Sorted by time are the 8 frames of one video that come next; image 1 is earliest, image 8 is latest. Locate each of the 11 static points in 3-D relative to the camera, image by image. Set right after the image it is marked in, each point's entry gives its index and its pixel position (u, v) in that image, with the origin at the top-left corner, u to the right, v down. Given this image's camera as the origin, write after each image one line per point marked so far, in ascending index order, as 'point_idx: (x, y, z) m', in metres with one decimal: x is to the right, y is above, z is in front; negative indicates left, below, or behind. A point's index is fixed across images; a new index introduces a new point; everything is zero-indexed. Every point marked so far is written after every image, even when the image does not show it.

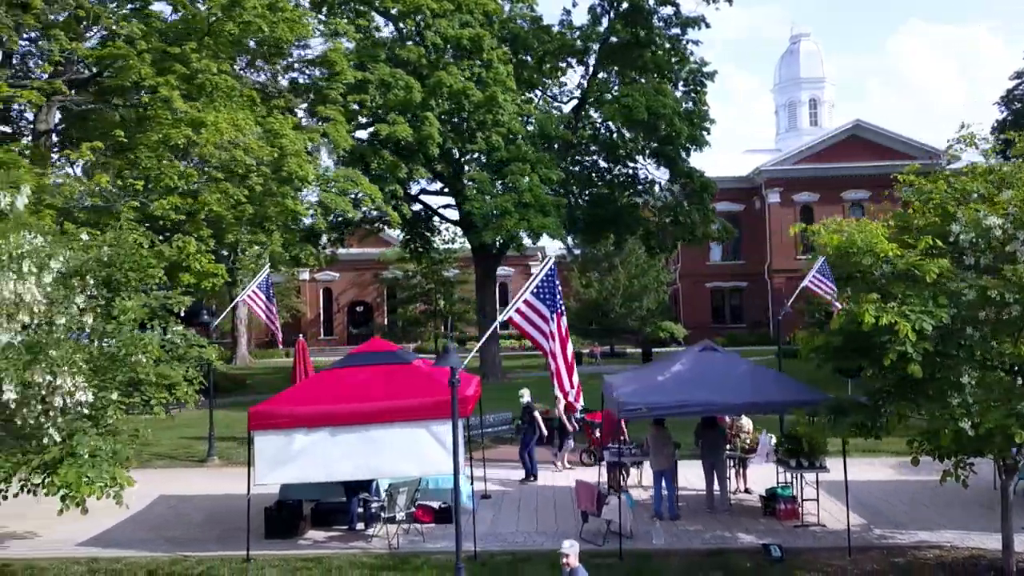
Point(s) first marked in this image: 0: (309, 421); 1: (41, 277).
0: (-4.1, -2.7, +11.7) m
1: (-7.6, +0.1, +9.4) m
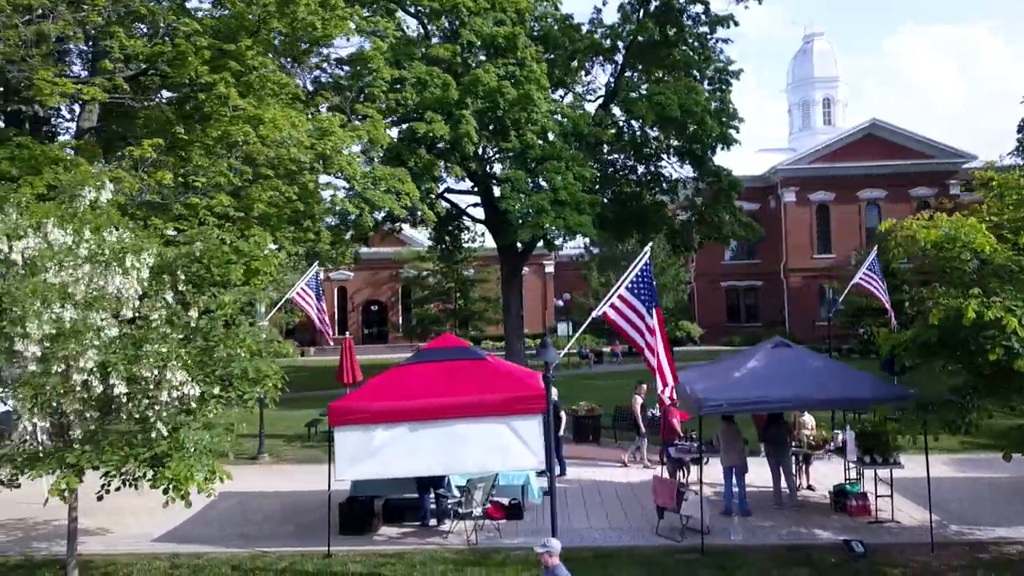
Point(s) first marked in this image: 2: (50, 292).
0: (-2.5, -2.6, +11.7) m
1: (-6.0, +0.2, +9.4) m
2: (-6.9, -0.1, +8.8) m
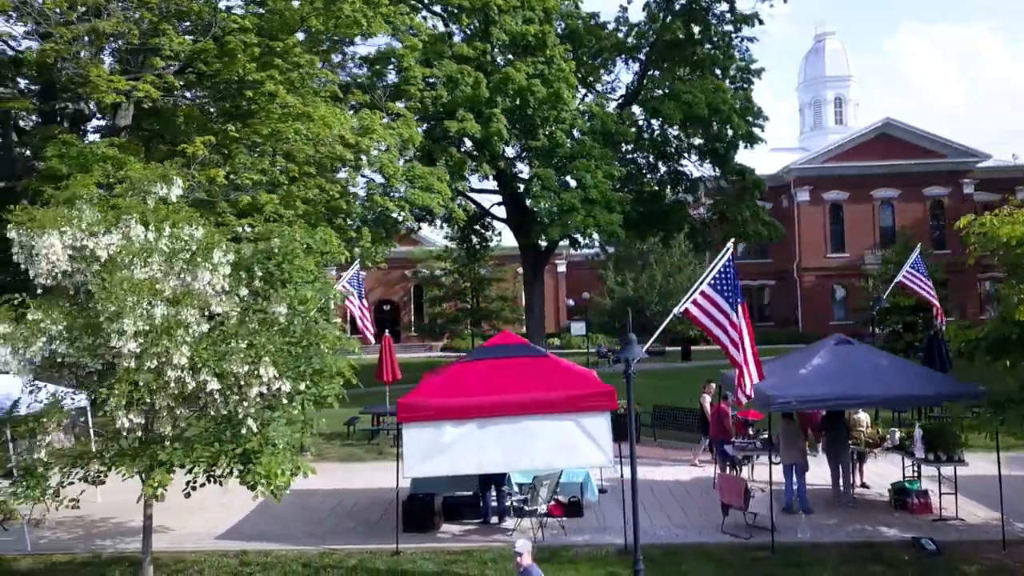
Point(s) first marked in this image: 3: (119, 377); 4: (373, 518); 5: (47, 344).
0: (-1.1, -2.5, +11.7) m
1: (-4.6, +0.3, +9.4) m
2: (-5.5, 0.0, +8.7) m
3: (-5.7, -1.3, +8.6) m
4: (-3.2, -5.4, +13.6) m
5: (-7.1, -0.9, +9.0) m
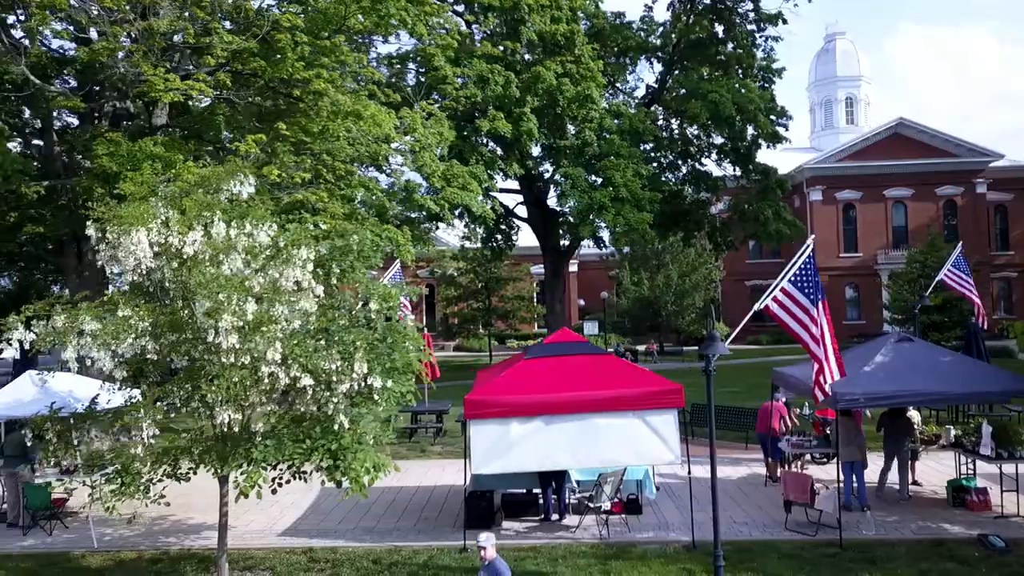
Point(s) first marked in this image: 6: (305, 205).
0: (+0.2, -2.5, +11.7) m
1: (-3.3, +0.3, +9.4) m
2: (-4.2, 0.0, +8.8) m
3: (-4.4, -1.2, +8.6) m
4: (-1.9, -5.3, +13.6) m
5: (-5.7, -0.8, +9.0) m
6: (-5.8, +2.3, +16.3) m
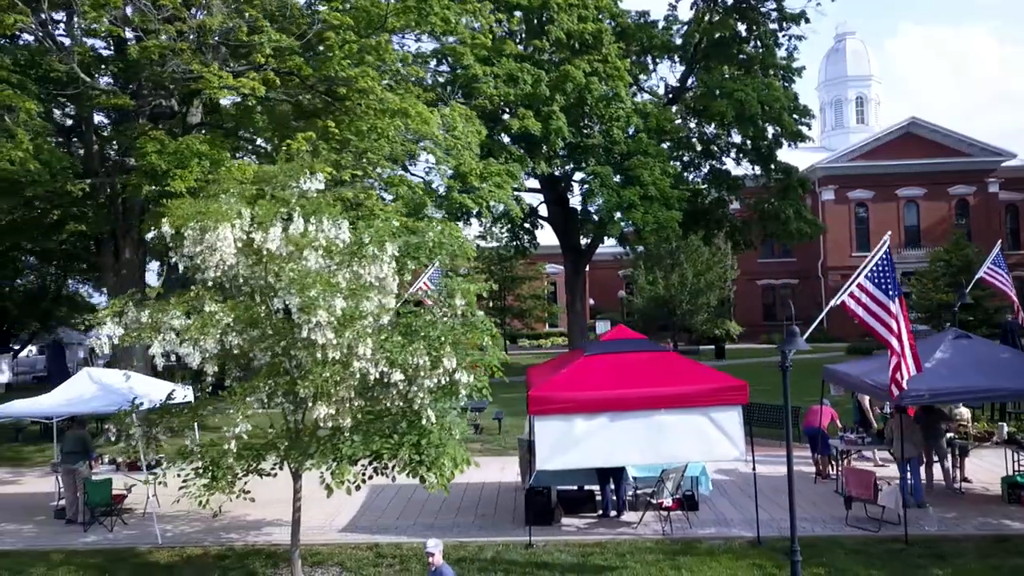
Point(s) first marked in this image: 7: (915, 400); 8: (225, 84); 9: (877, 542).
0: (+1.6, -2.4, +11.7) m
1: (-2.0, +0.4, +9.4) m
2: (-2.9, +0.1, +8.8) m
3: (-3.0, -1.2, +8.7) m
4: (-0.6, -5.2, +13.7) m
5: (-4.4, -0.8, +9.0) m
6: (-4.5, +2.4, +16.4) m
7: (+8.0, -2.2, +11.6) m
8: (-7.6, +5.4, +15.5) m
9: (+7.2, -5.0, +11.5) m
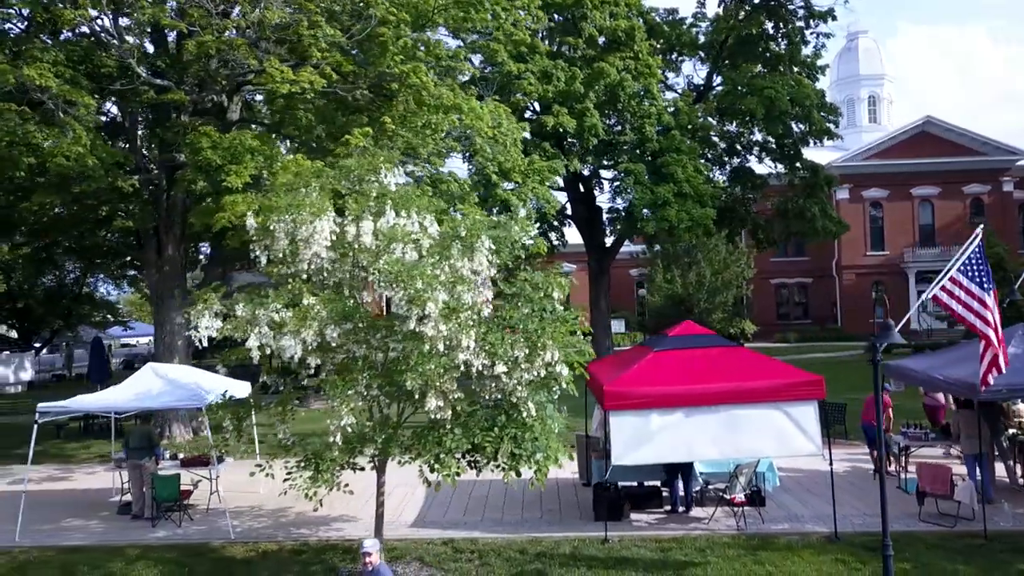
0: (+3.1, -2.3, +11.7) m
1: (-0.4, +0.5, +9.4) m
2: (-1.3, +0.2, +8.8) m
3: (-1.5, -1.1, +8.6) m
4: (+1.0, -5.1, +13.6) m
5: (-2.9, -0.6, +9.0) m
6: (-3.0, +2.5, +16.3) m
7: (+9.5, -2.1, +11.6) m
8: (-6.1, +5.5, +15.5) m
9: (+8.7, -4.9, +11.5) m
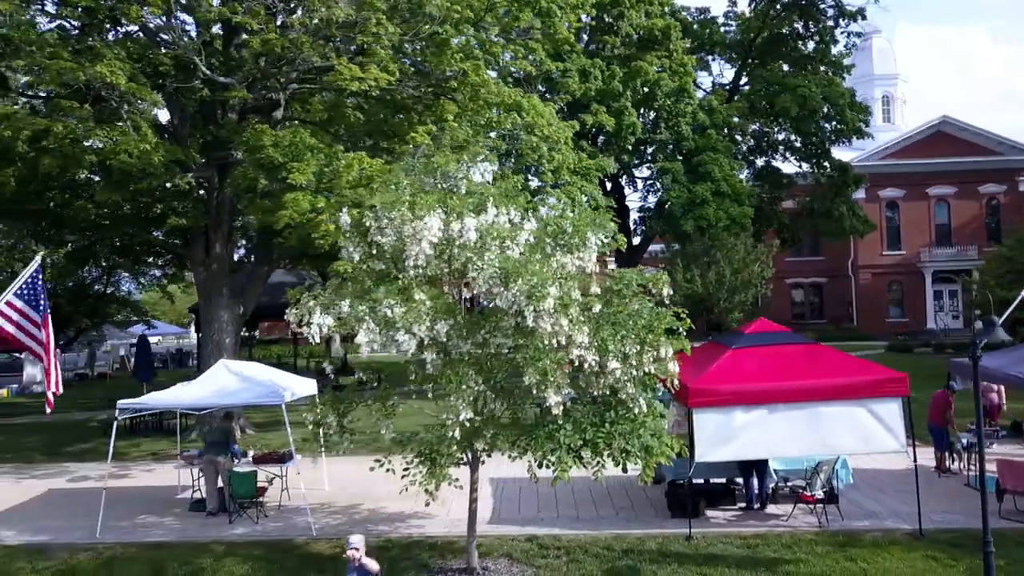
0: (+4.8, -2.2, +11.7) m
1: (+1.3, +0.6, +9.4) m
2: (+0.3, +0.3, +8.8) m
3: (+0.2, -1.0, +8.6) m
4: (+2.6, -5.1, +13.6) m
5: (-1.2, -0.6, +9.0) m
6: (-1.3, +2.6, +16.3) m
7: (+11.2, -2.1, +11.6) m
8: (-4.4, +5.6, +15.5) m
9: (+10.4, -4.8, +11.5) m
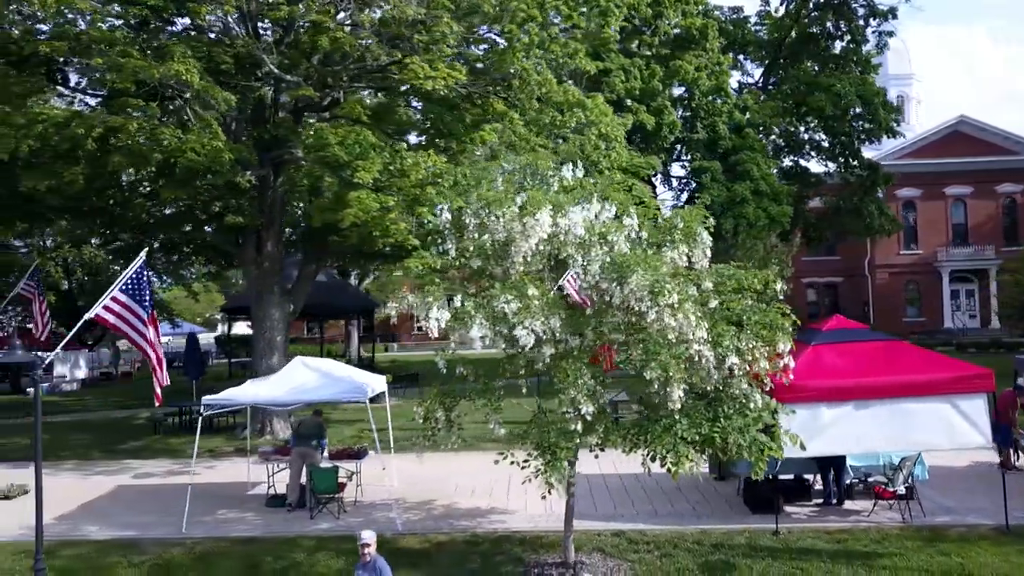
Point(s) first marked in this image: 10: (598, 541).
0: (+6.5, -2.2, +11.7) m
1: (+3.0, +0.7, +9.5) m
2: (+2.1, +0.3, +8.8) m
3: (+1.9, -0.9, +8.7) m
4: (+4.4, -5.0, +13.7) m
5: (+0.5, -0.5, +9.1) m
6: (+0.5, +2.7, +16.4) m
7: (+13.0, -2.0, +11.6) m
8: (-2.6, +5.7, +15.6) m
9: (+12.1, -4.8, +11.5) m
10: (+1.7, -5.0, +11.5) m
